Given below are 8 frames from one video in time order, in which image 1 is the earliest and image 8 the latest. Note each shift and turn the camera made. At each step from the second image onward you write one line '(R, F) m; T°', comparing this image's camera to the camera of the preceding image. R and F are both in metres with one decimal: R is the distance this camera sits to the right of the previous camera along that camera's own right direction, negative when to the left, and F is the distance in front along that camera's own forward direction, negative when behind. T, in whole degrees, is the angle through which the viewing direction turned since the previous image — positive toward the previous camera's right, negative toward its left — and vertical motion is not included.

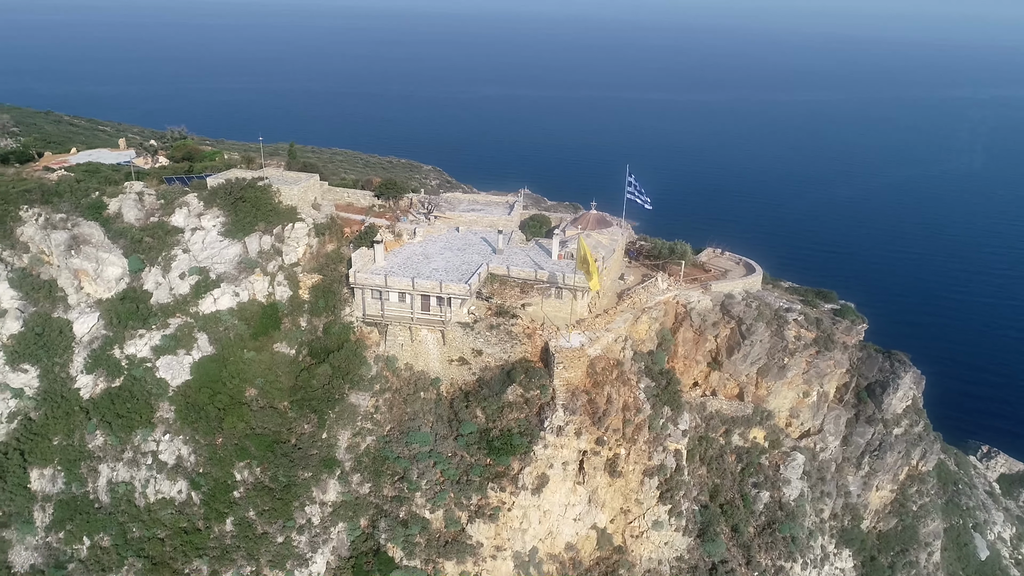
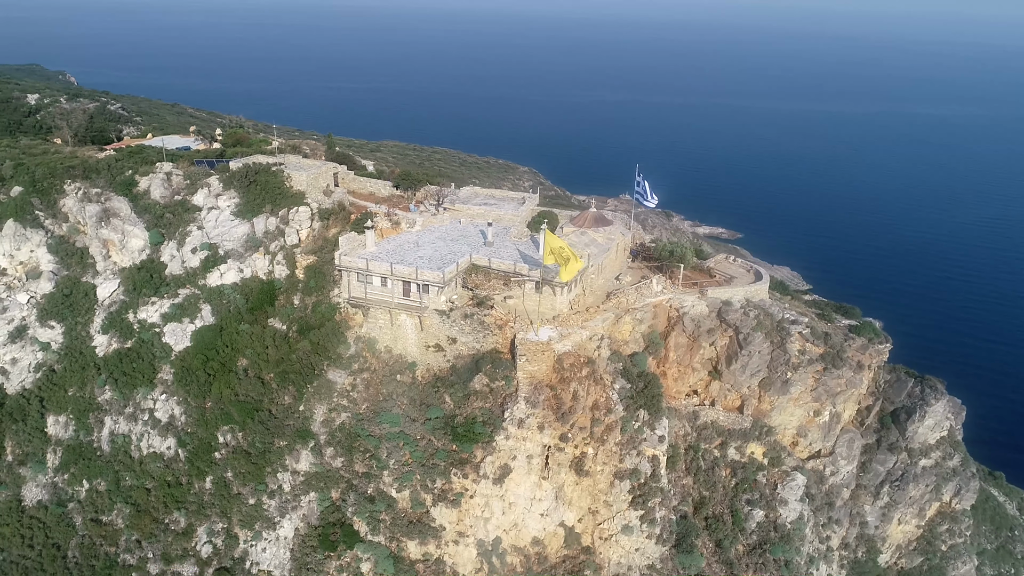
(+3.9, +0.2) m; -7°
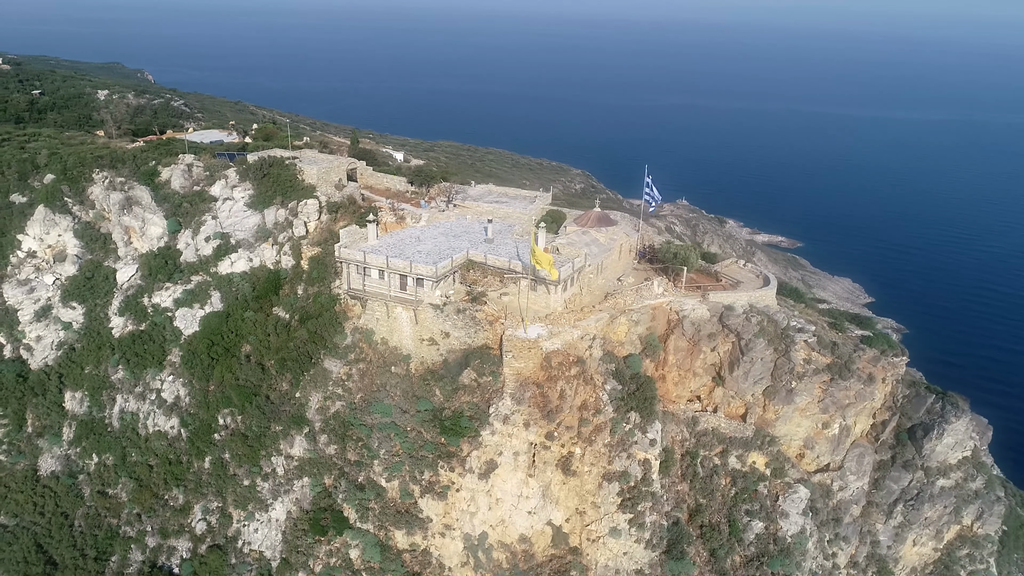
(+1.9, 0.0) m; -4°
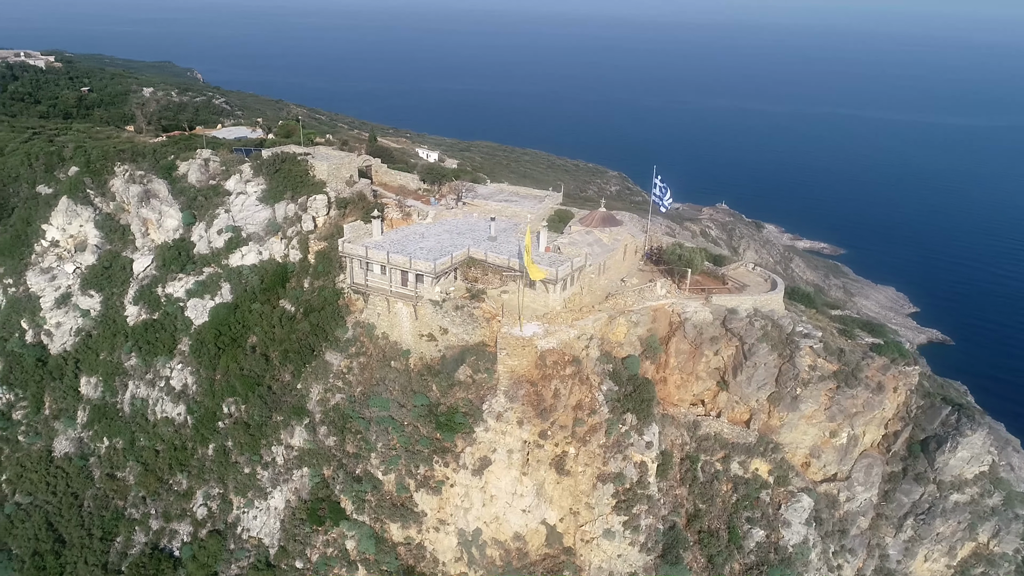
(+1.2, 0.0) m; -3°
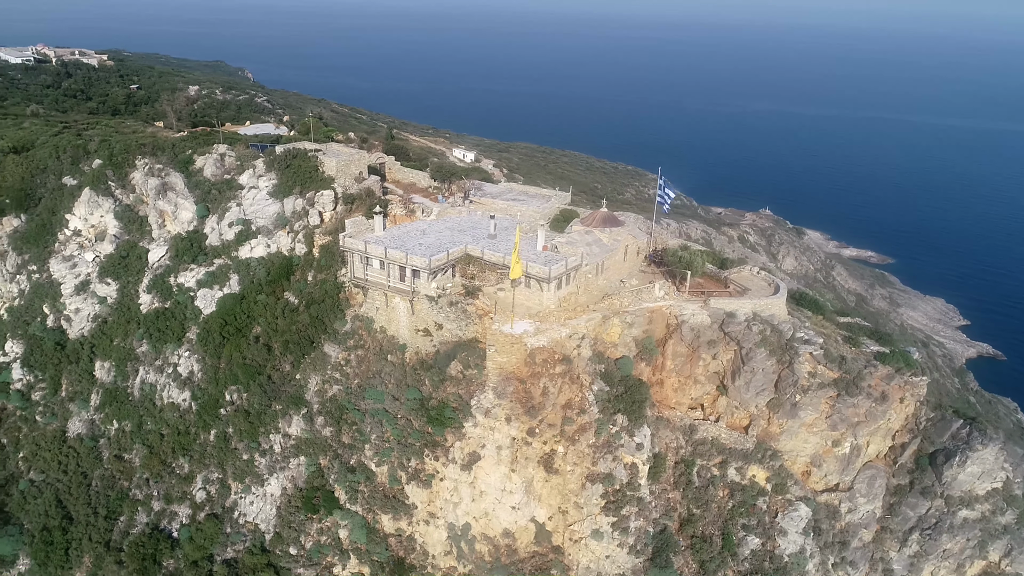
(+1.5, -0.1) m; -3°
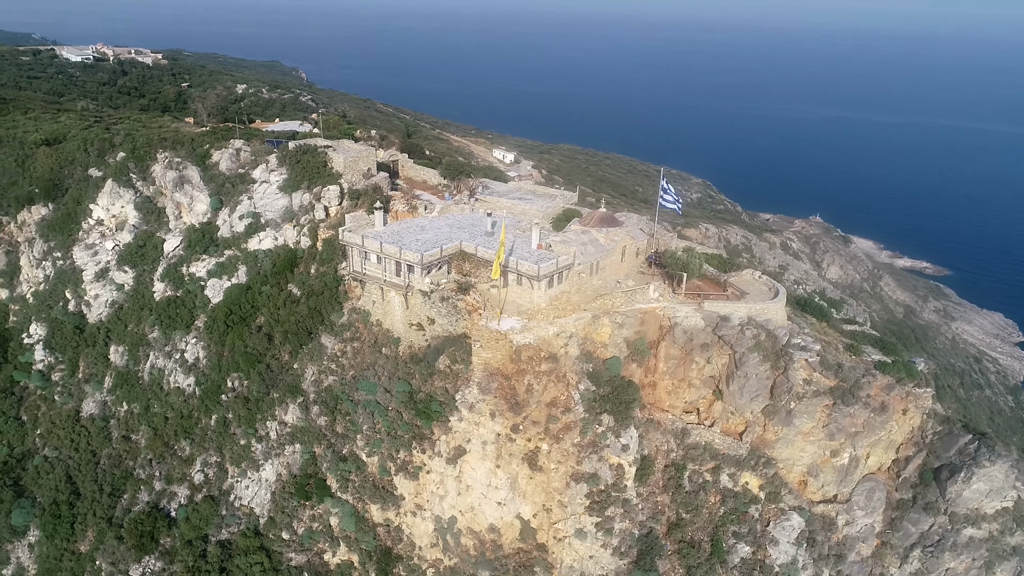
(+1.7, -0.1) m; -3°
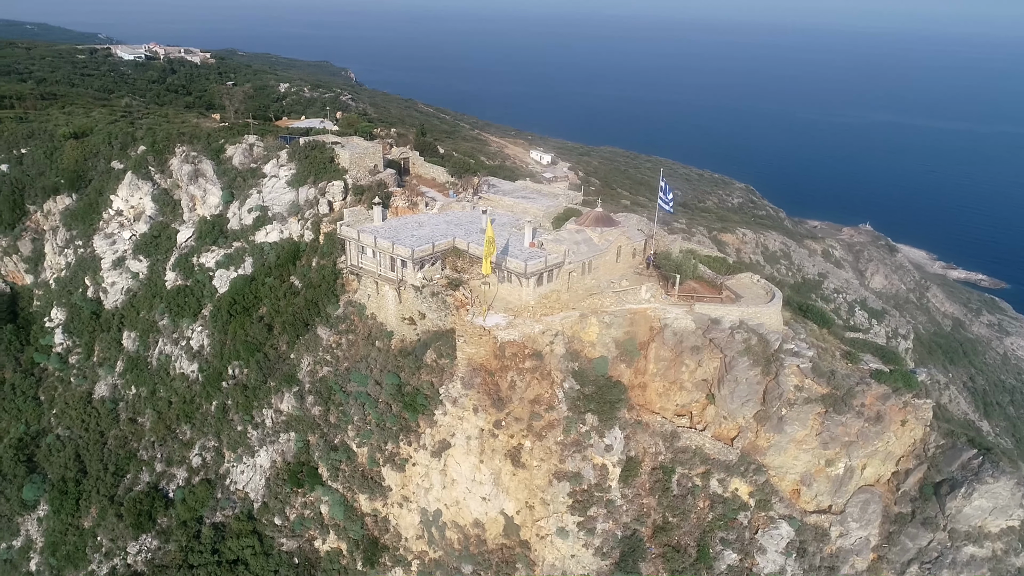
(+1.8, -0.1) m; -3°
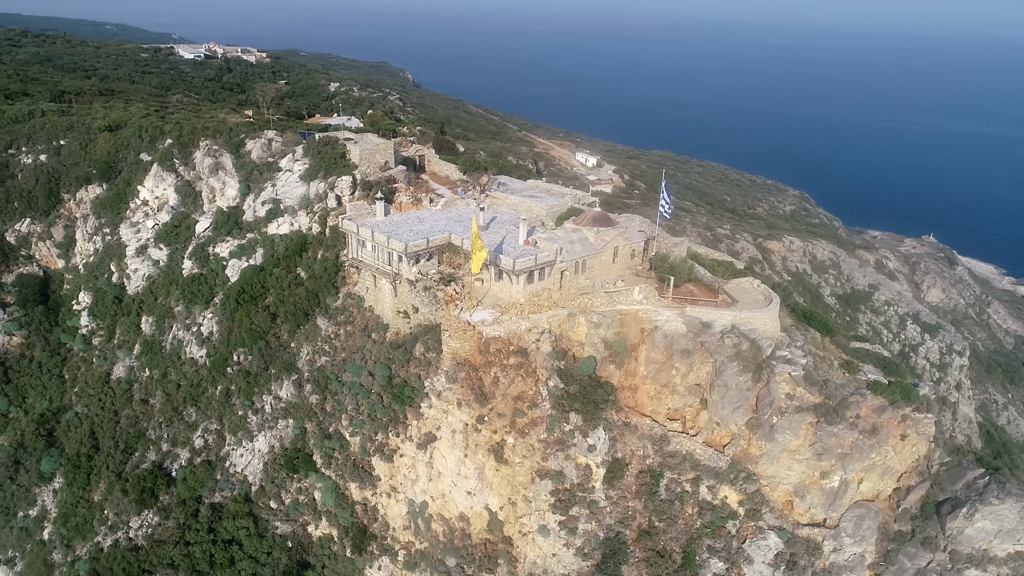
(+2.0, -0.1) m; -4°
